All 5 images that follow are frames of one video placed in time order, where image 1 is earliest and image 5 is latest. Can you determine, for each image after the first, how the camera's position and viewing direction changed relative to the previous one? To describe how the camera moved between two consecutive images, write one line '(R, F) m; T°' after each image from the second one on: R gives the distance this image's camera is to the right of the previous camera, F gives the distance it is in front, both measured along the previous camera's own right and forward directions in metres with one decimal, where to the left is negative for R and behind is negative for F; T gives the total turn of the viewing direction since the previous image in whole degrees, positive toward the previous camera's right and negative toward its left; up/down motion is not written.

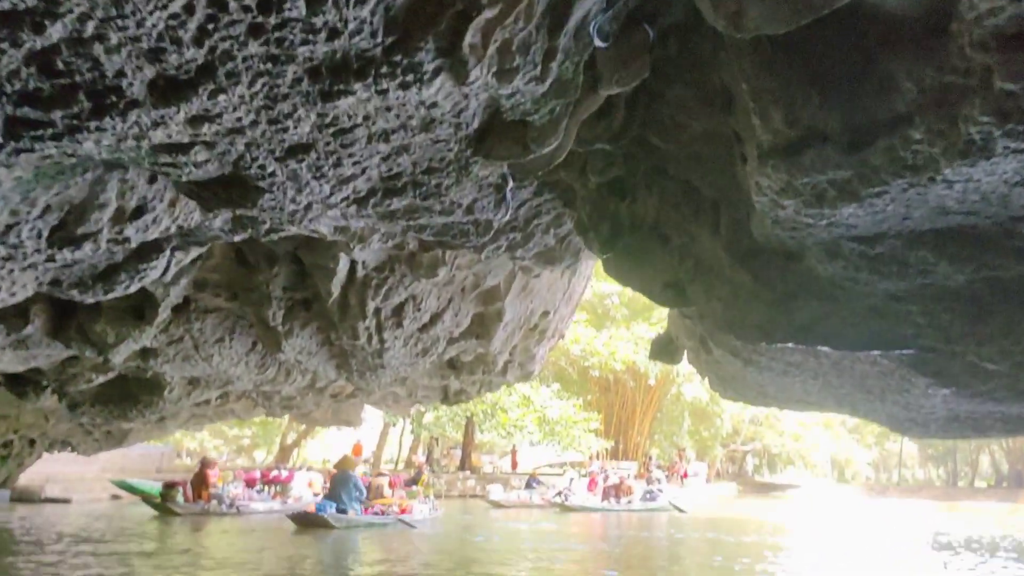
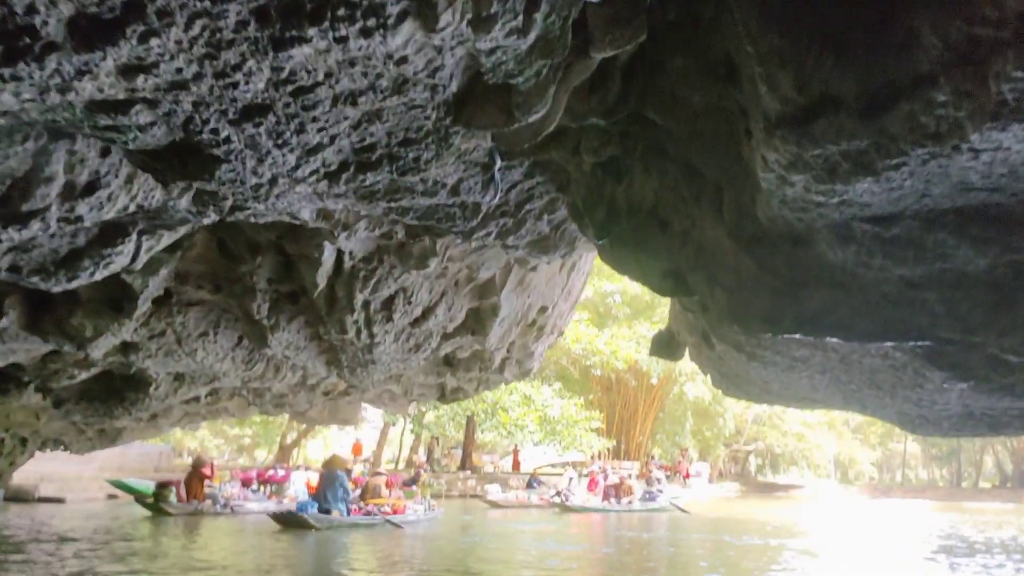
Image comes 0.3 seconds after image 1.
(0.0, +0.2) m; 0°
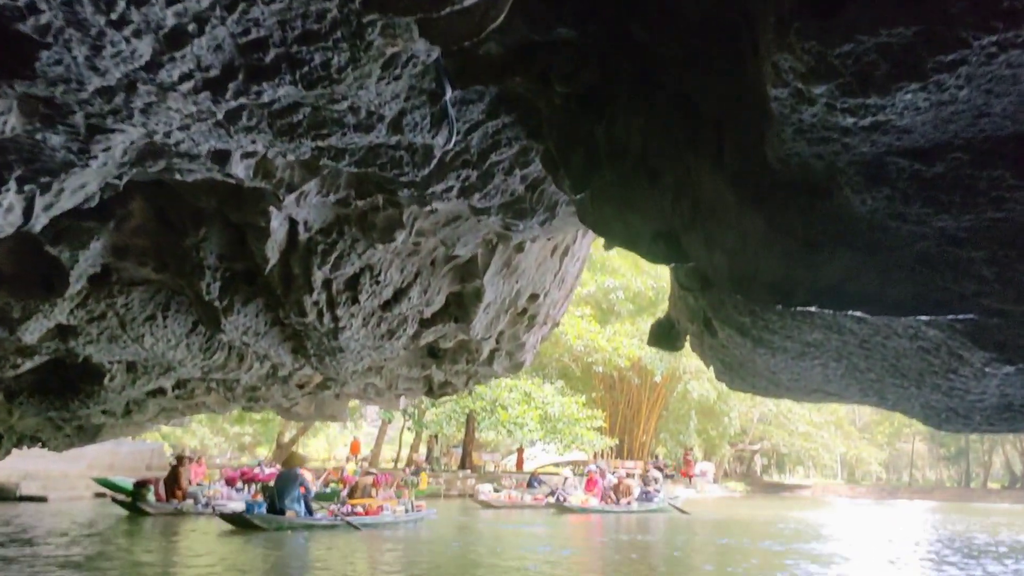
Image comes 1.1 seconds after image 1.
(+0.1, +0.6) m; 0°
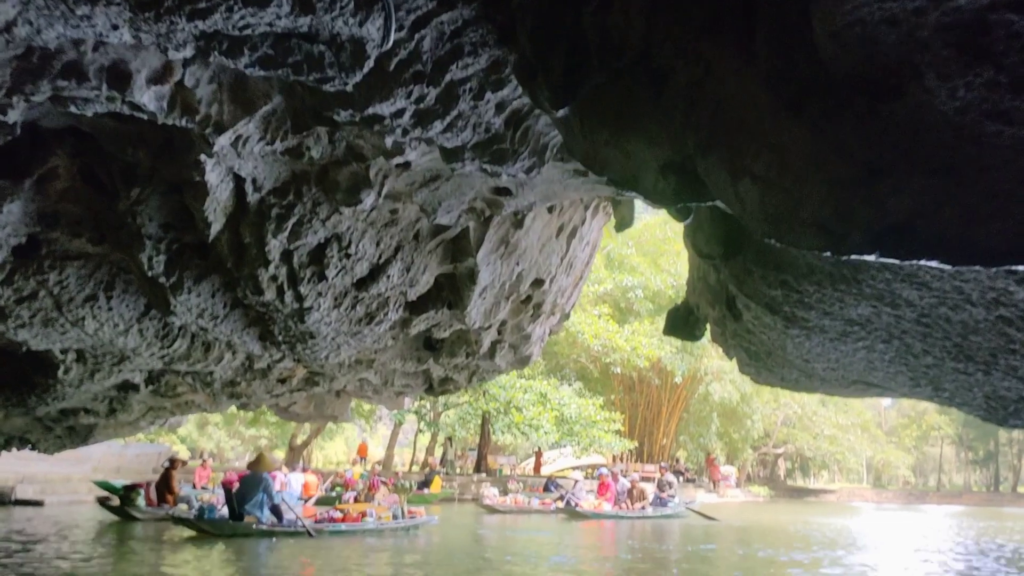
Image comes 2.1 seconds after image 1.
(+0.1, +0.7) m; -1°
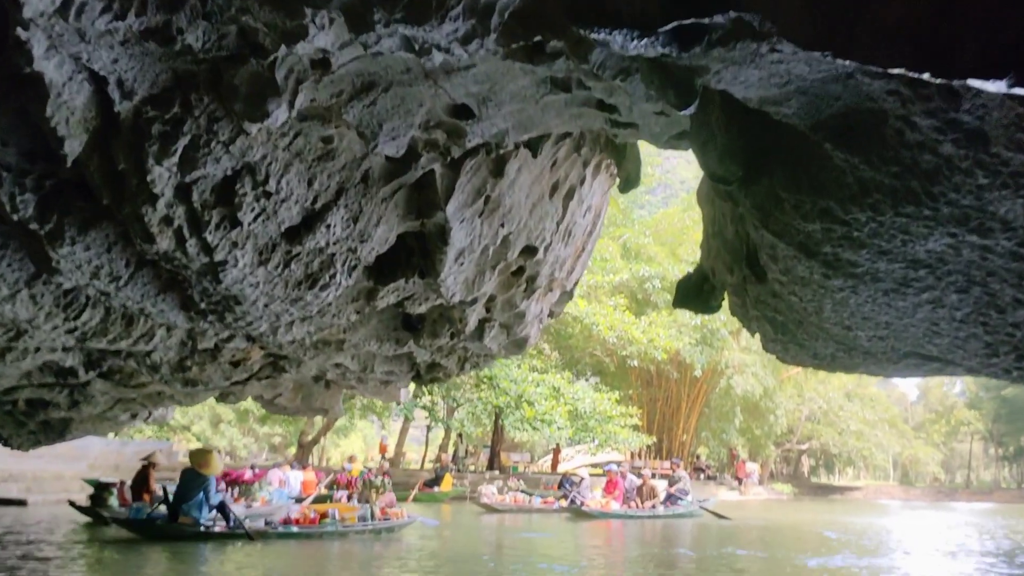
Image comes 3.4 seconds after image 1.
(+0.2, +0.9) m; -1°
